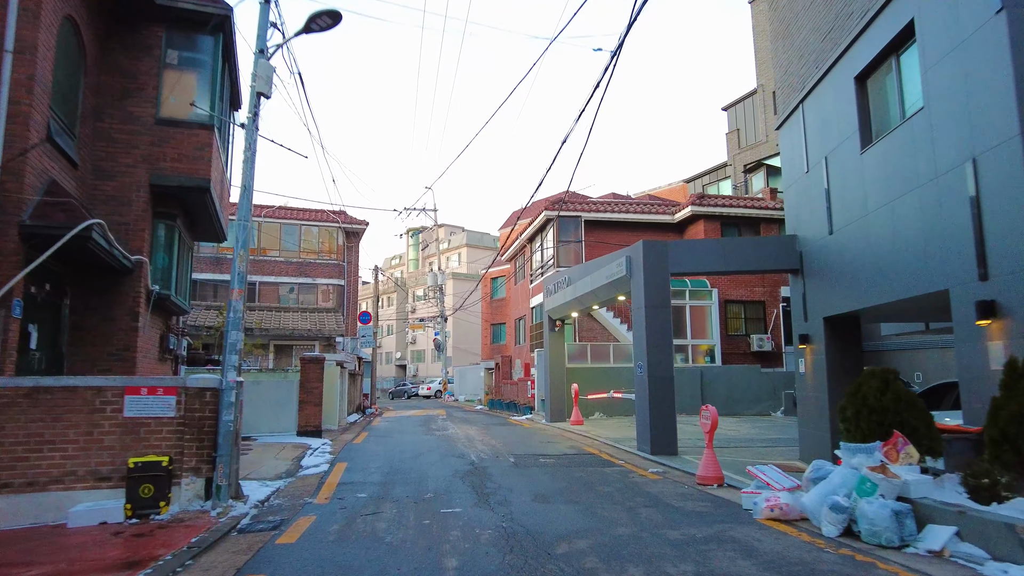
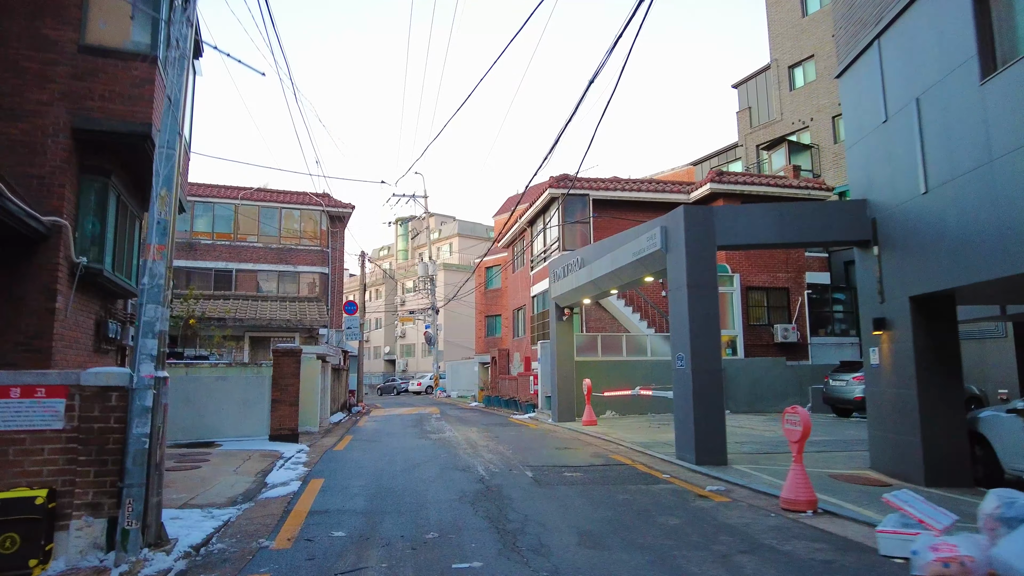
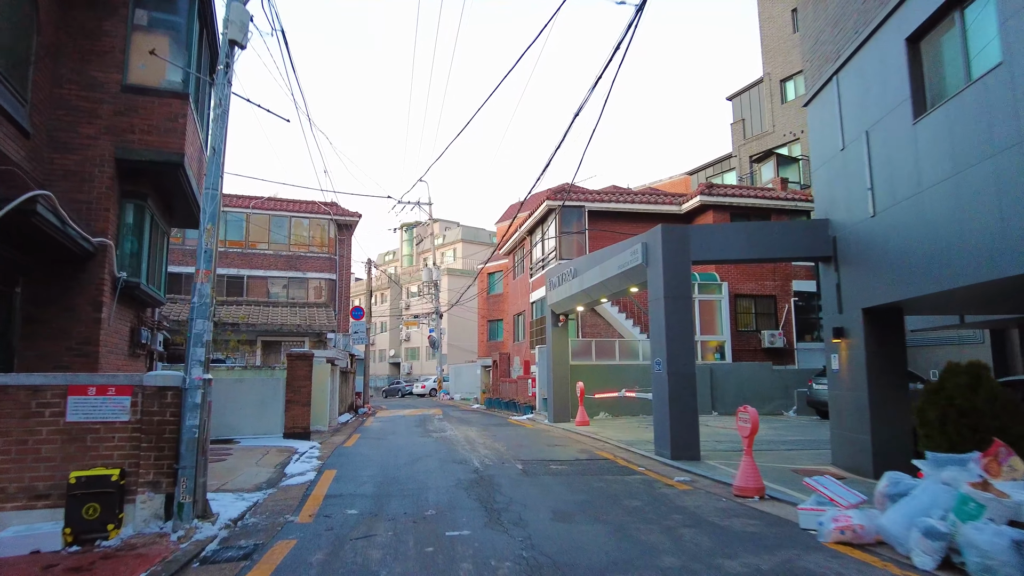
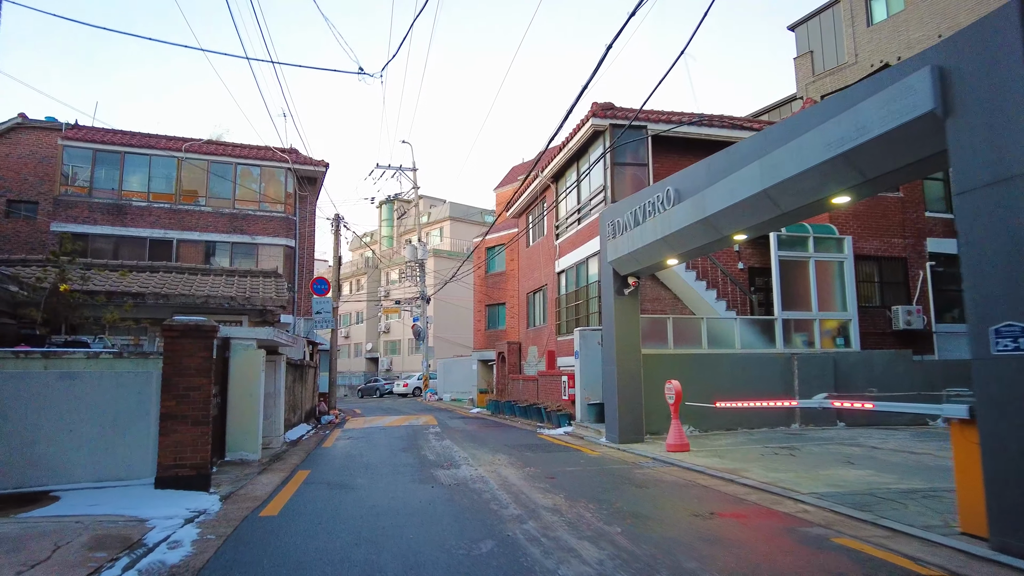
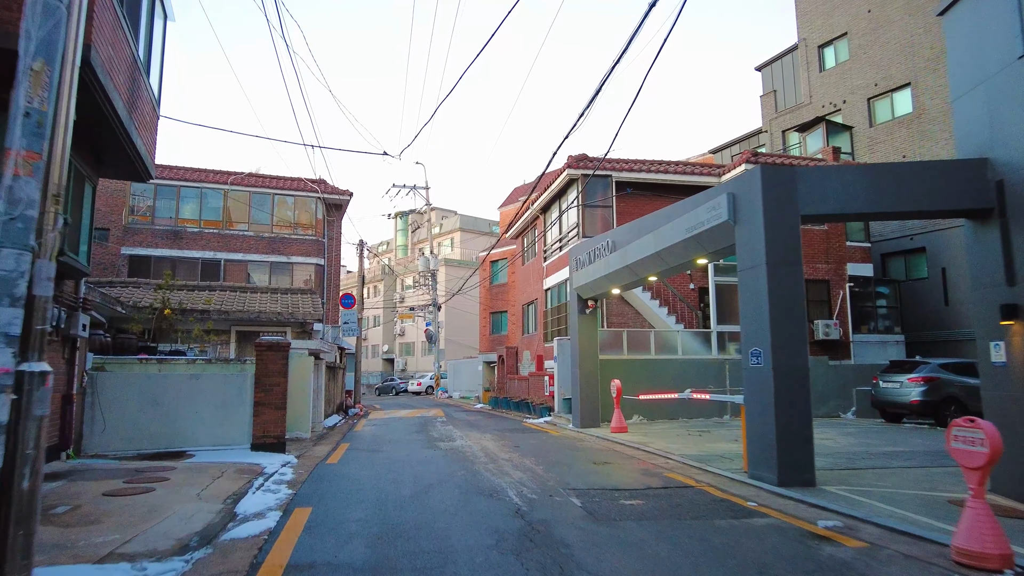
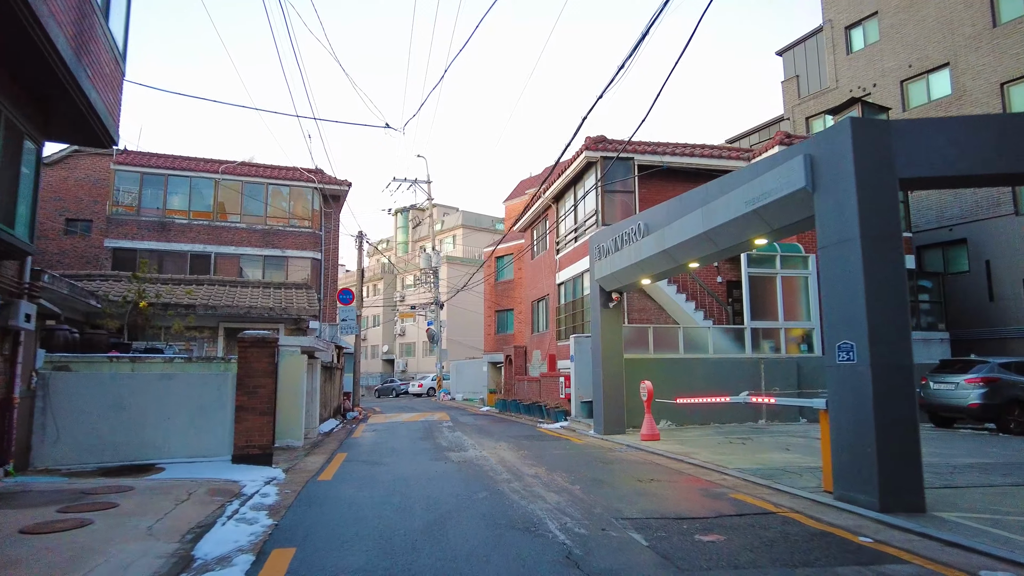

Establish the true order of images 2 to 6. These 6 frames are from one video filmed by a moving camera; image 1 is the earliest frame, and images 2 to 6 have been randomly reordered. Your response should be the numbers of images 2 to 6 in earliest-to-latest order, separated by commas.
3, 2, 5, 6, 4
